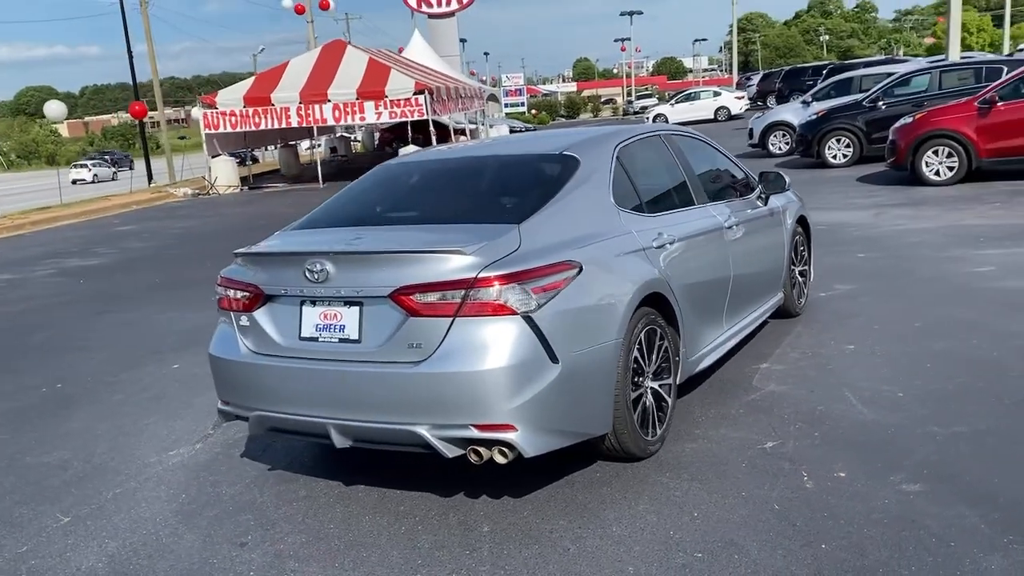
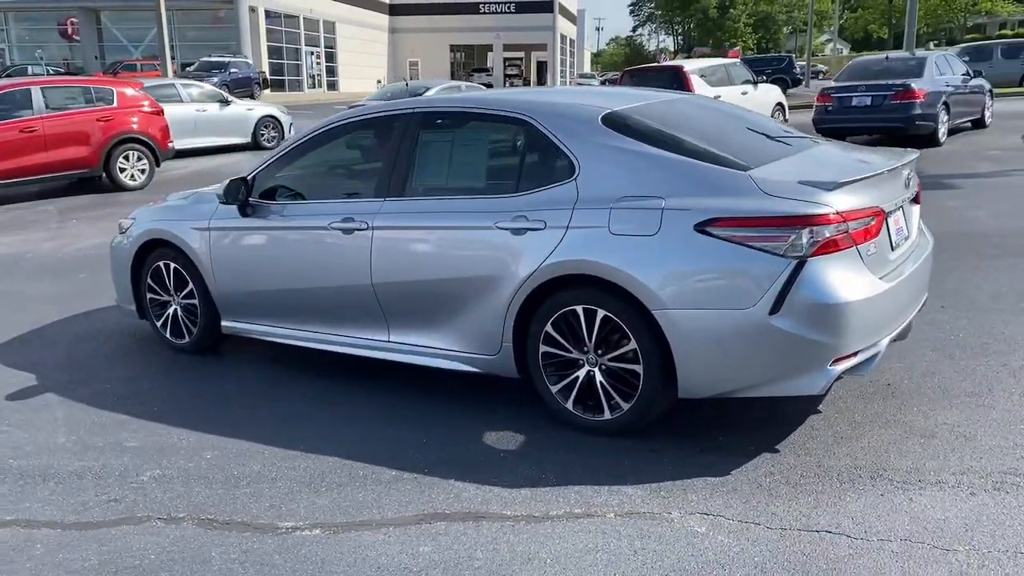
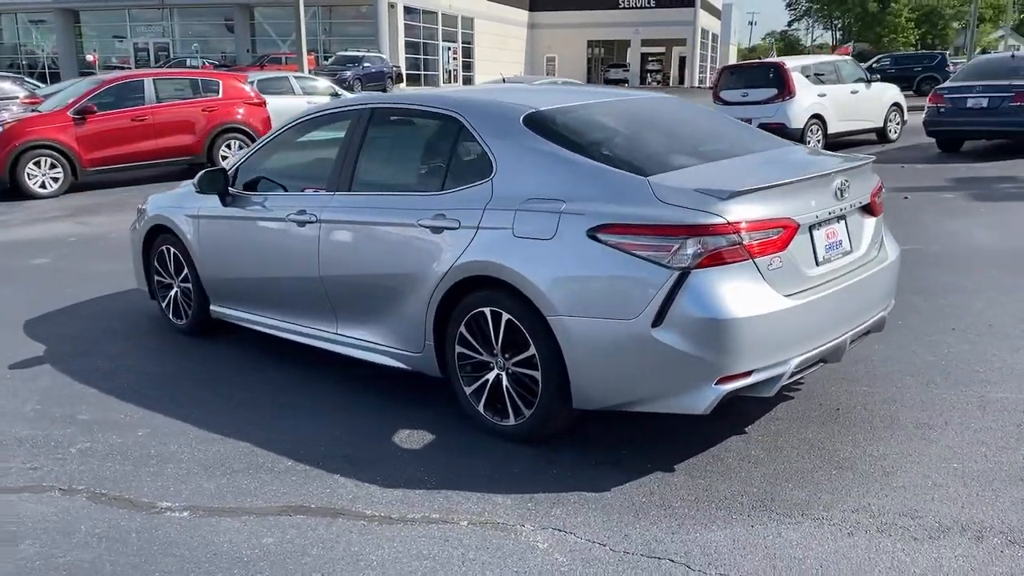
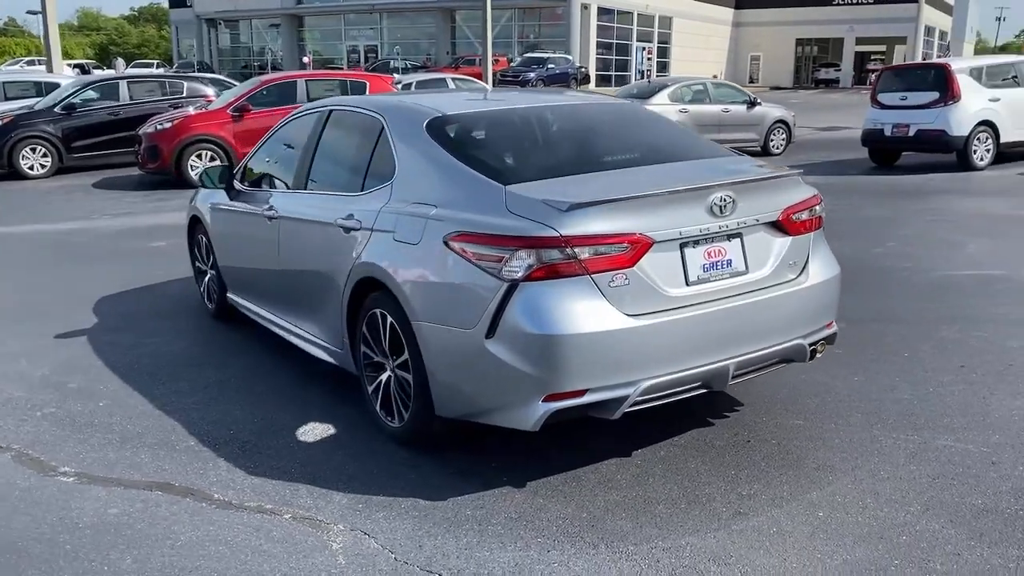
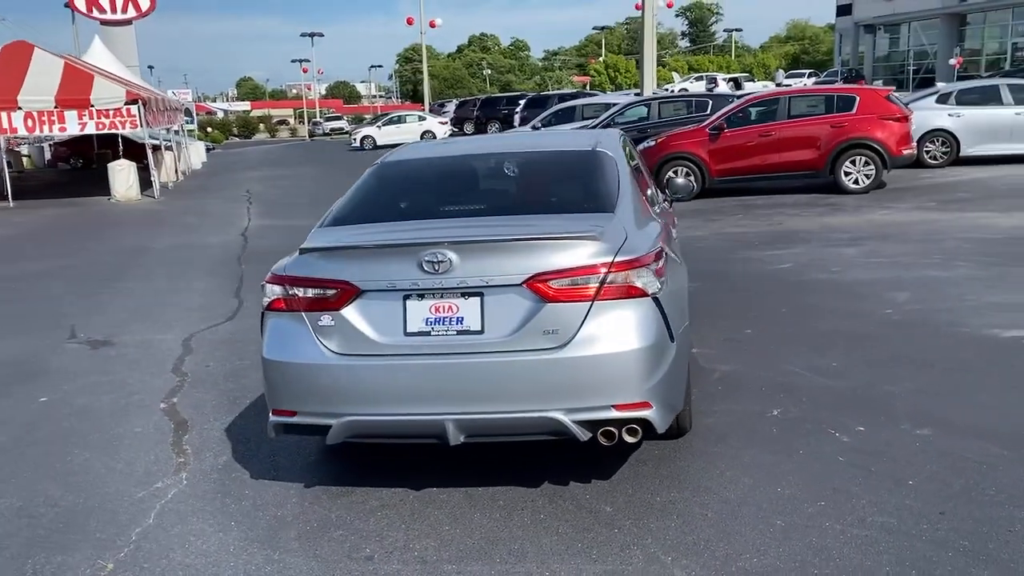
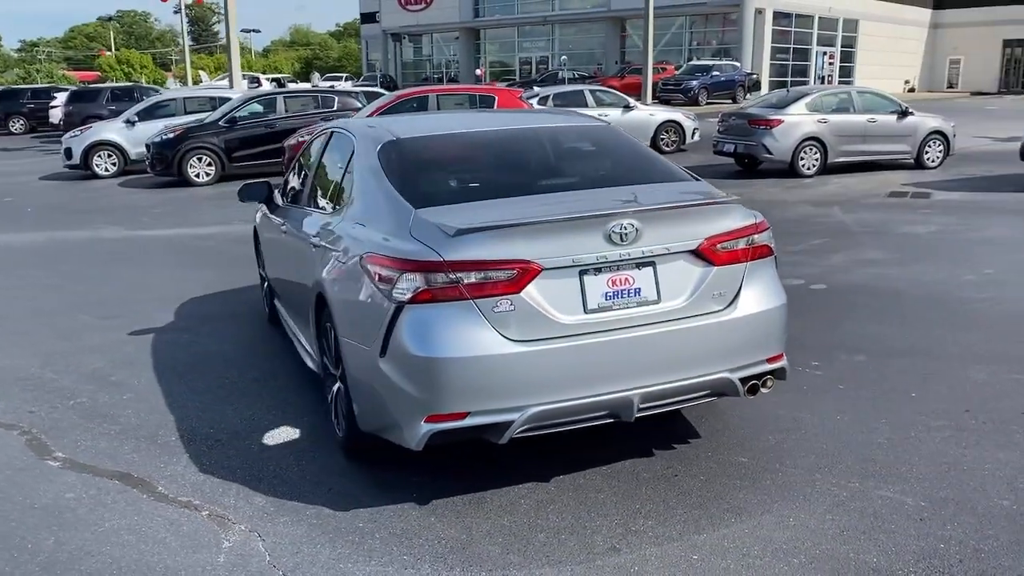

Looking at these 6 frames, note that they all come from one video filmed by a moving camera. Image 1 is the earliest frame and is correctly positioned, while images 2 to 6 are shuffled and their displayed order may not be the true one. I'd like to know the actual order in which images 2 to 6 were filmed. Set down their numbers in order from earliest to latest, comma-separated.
5, 6, 4, 3, 2
